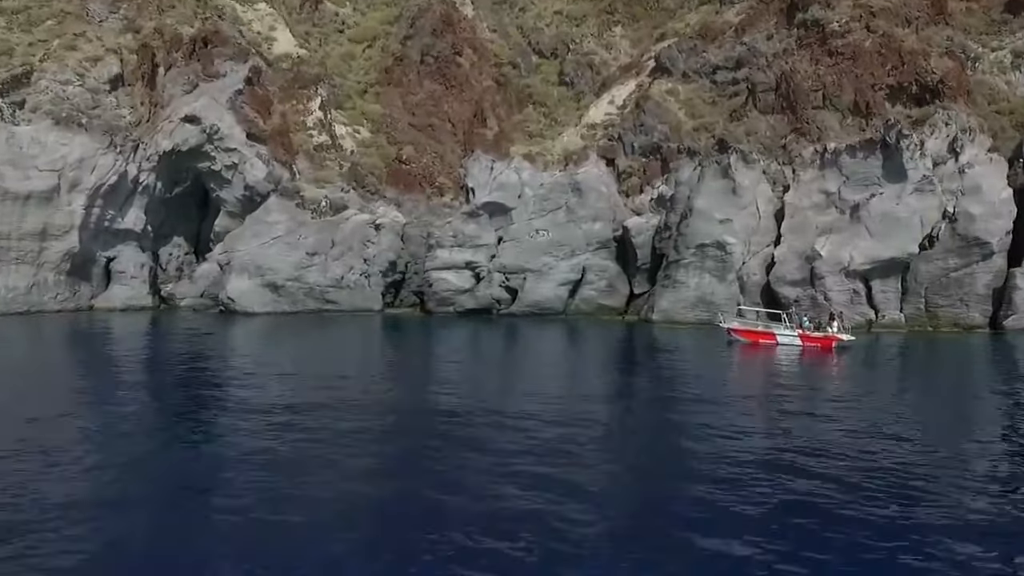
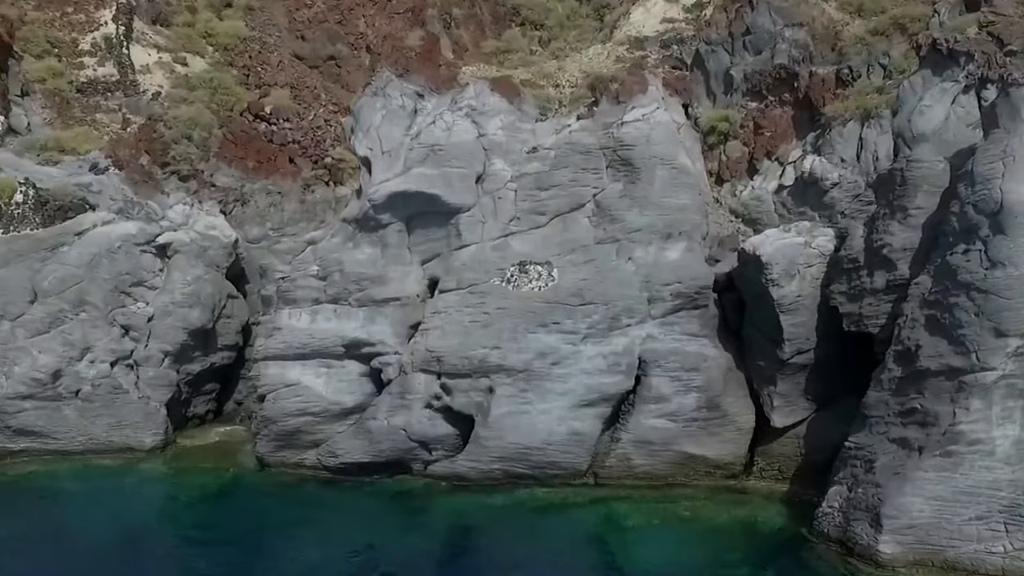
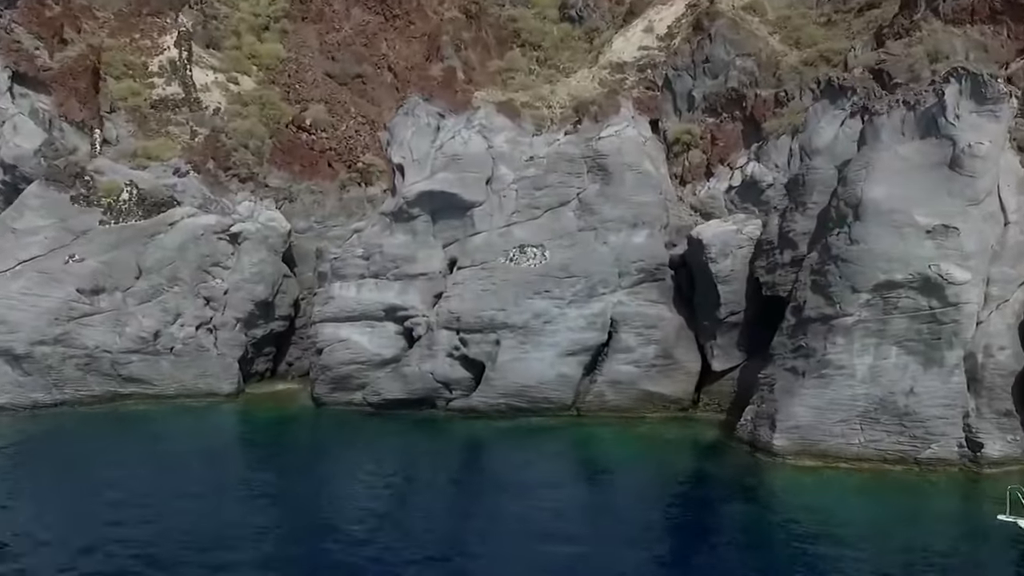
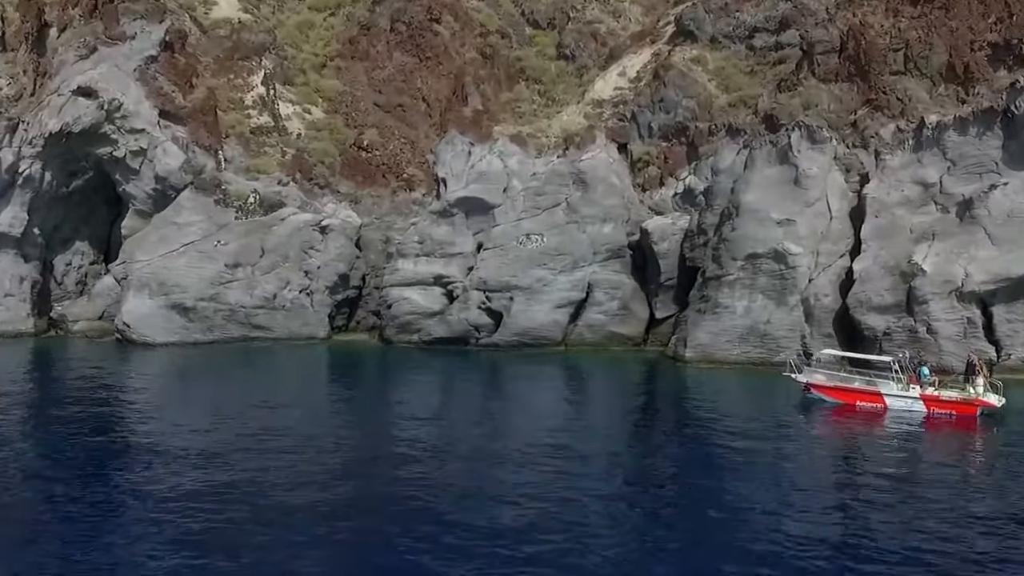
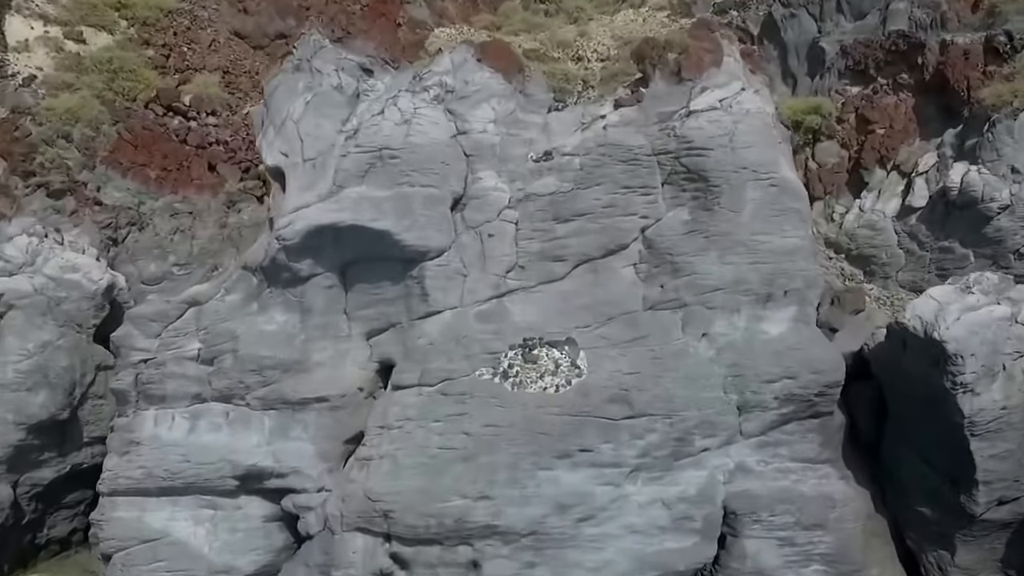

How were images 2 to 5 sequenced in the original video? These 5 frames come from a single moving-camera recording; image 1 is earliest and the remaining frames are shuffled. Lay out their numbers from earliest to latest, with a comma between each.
4, 3, 2, 5
